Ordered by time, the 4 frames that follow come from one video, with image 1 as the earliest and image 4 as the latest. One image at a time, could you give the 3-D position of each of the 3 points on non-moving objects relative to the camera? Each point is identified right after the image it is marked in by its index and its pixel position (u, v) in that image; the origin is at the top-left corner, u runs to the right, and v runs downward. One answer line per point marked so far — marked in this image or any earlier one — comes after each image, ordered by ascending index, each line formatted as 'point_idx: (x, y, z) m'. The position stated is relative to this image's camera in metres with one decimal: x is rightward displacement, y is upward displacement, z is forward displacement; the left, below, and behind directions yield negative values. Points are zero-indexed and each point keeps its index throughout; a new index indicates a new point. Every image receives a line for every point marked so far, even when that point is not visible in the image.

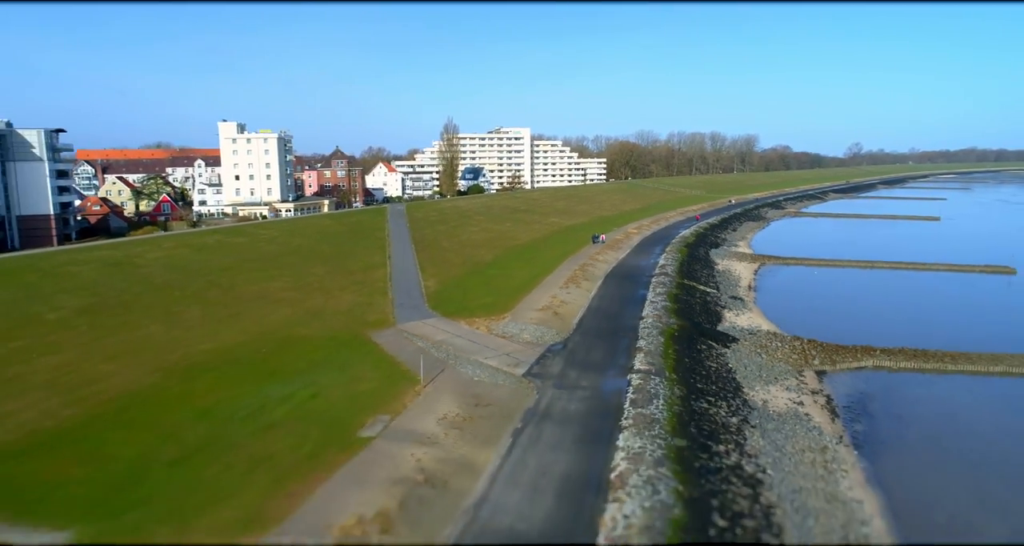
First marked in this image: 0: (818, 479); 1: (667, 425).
0: (+5.9, -3.9, +13.2) m
1: (+3.1, -2.9, +14.1) m
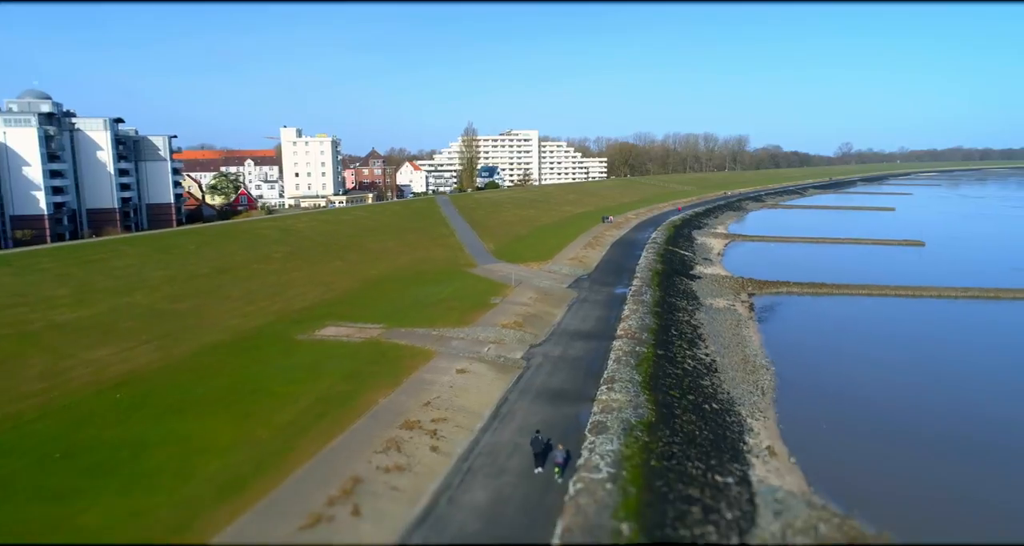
0: (+7.9, -1.9, +24.6) m
1: (+5.1, -1.0, +25.5) m
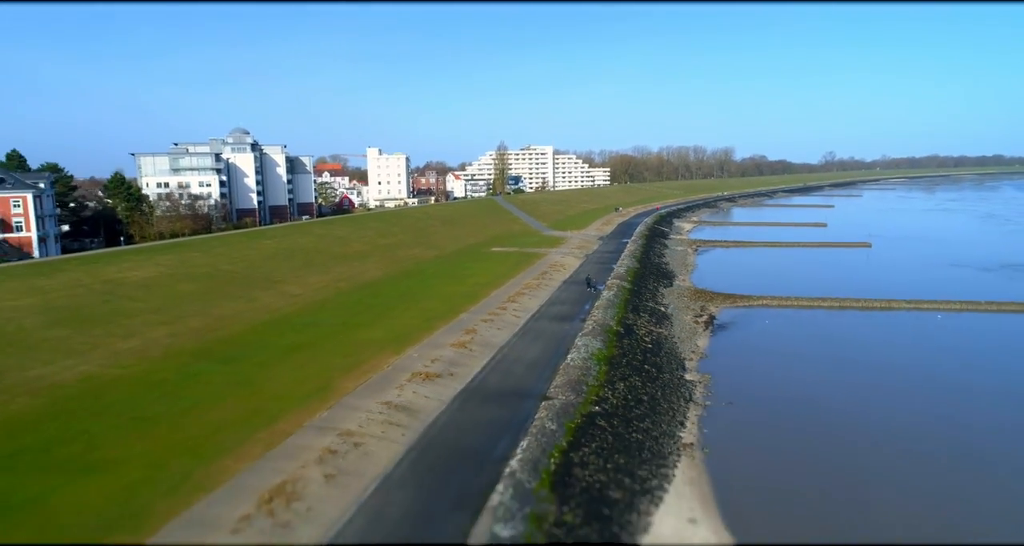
0: (+12.0, +1.2, +48.6) m
1: (+9.3, +2.2, +49.5) m
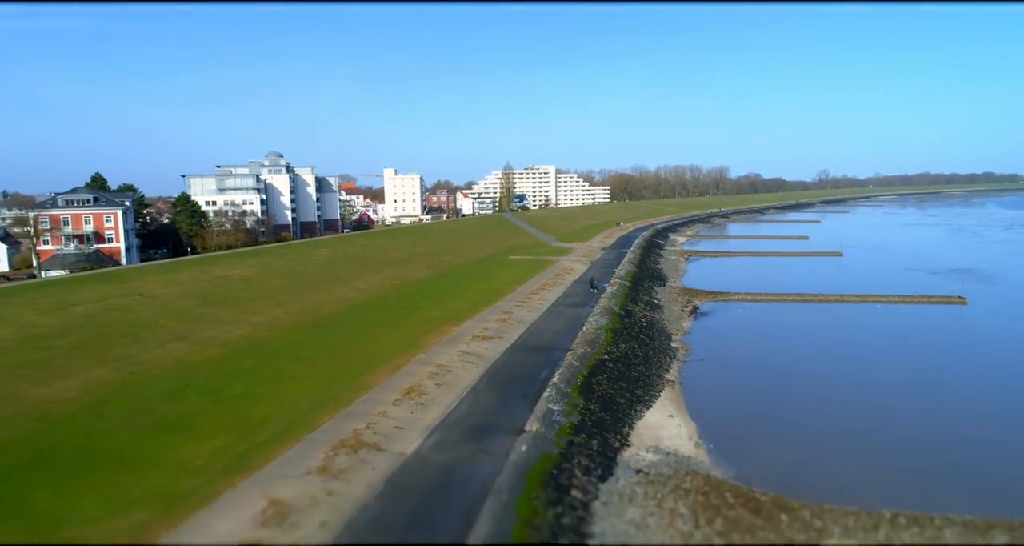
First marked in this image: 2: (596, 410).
0: (+13.1, +0.8, +55.4) m
1: (+10.4, +1.7, +56.3) m
2: (+2.2, -3.5, +17.6) m
